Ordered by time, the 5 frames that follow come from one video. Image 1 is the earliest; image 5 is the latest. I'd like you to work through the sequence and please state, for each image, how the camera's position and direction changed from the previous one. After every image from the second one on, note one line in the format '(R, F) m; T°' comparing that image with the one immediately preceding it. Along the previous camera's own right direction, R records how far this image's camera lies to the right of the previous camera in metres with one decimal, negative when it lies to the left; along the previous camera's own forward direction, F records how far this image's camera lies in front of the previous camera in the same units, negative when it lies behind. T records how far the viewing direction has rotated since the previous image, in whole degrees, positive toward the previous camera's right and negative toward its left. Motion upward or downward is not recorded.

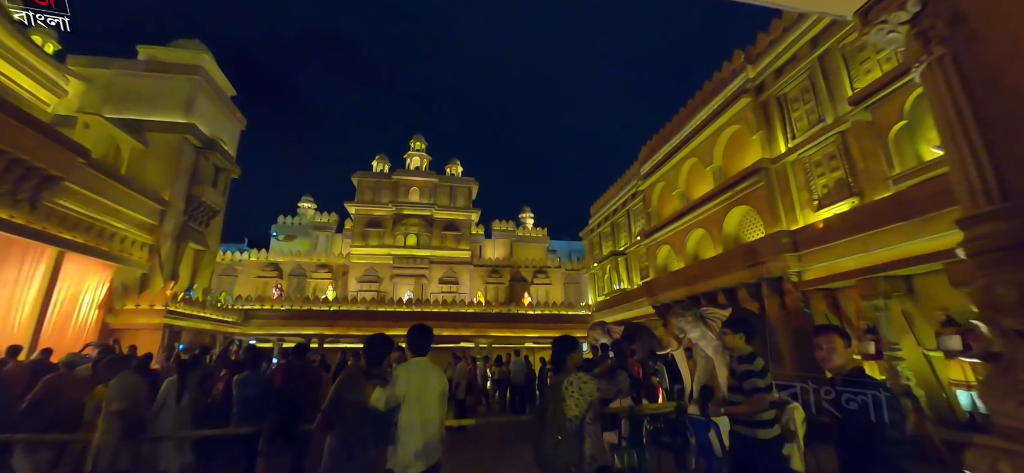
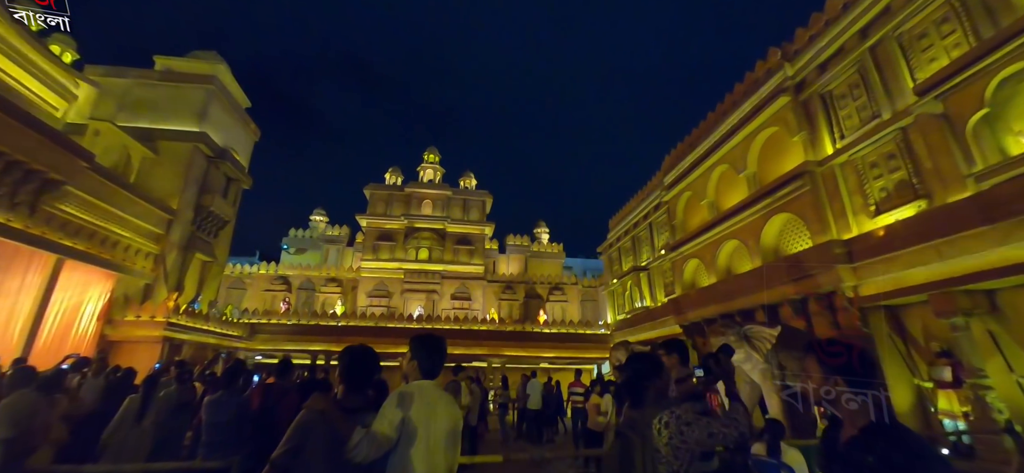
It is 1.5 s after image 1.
(-0.1, +0.7) m; -2°
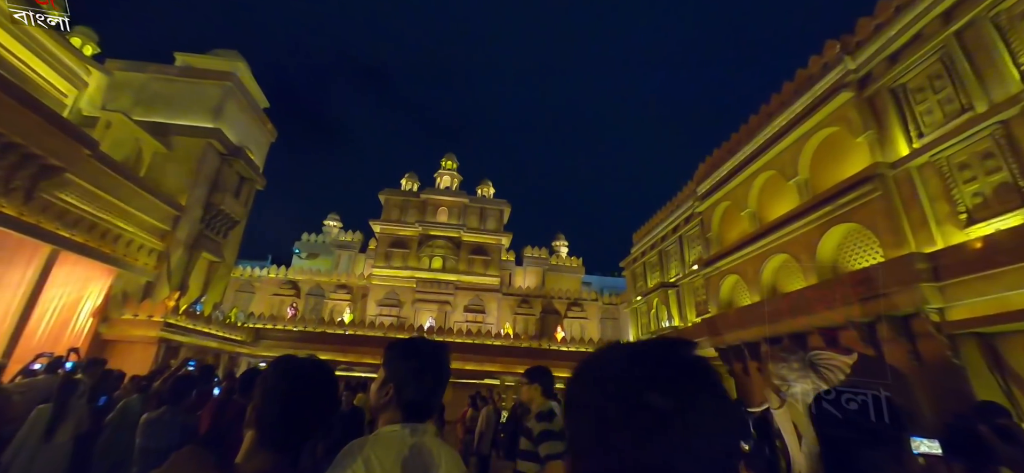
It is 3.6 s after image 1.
(-0.1, +0.8) m; -2°
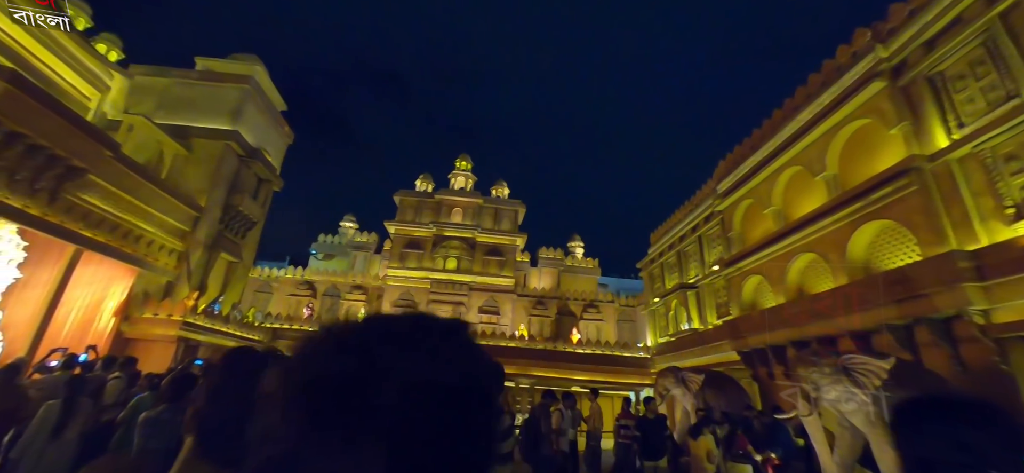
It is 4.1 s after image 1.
(0.0, +0.2) m; -2°
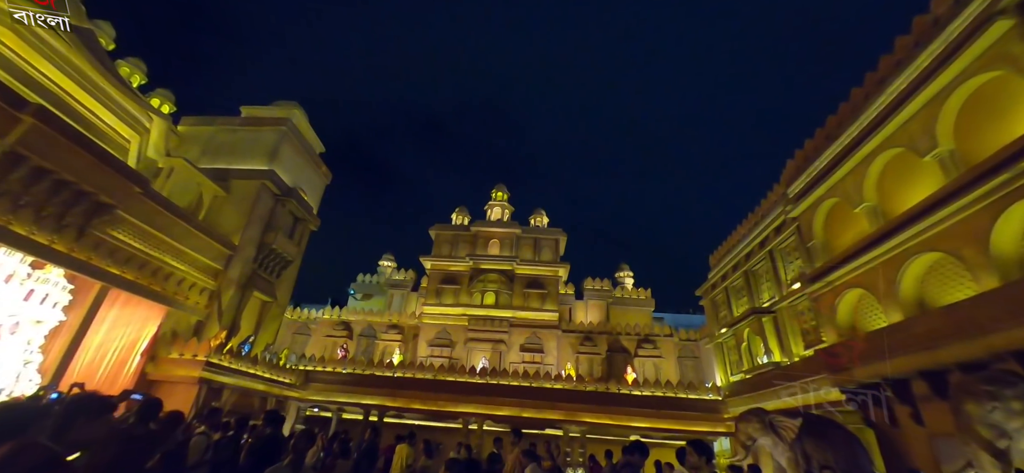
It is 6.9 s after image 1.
(+0.3, +1.2) m; -6°
